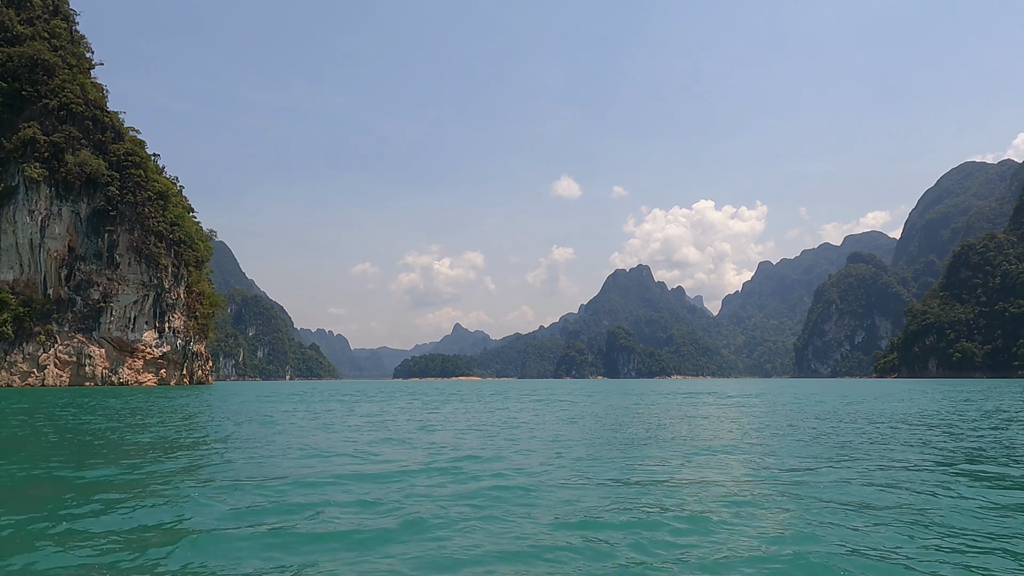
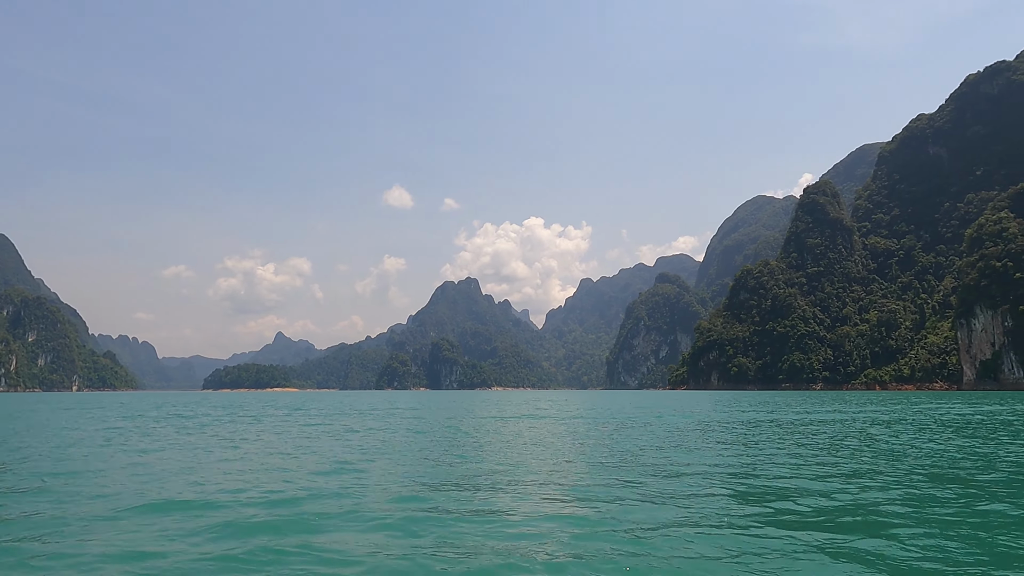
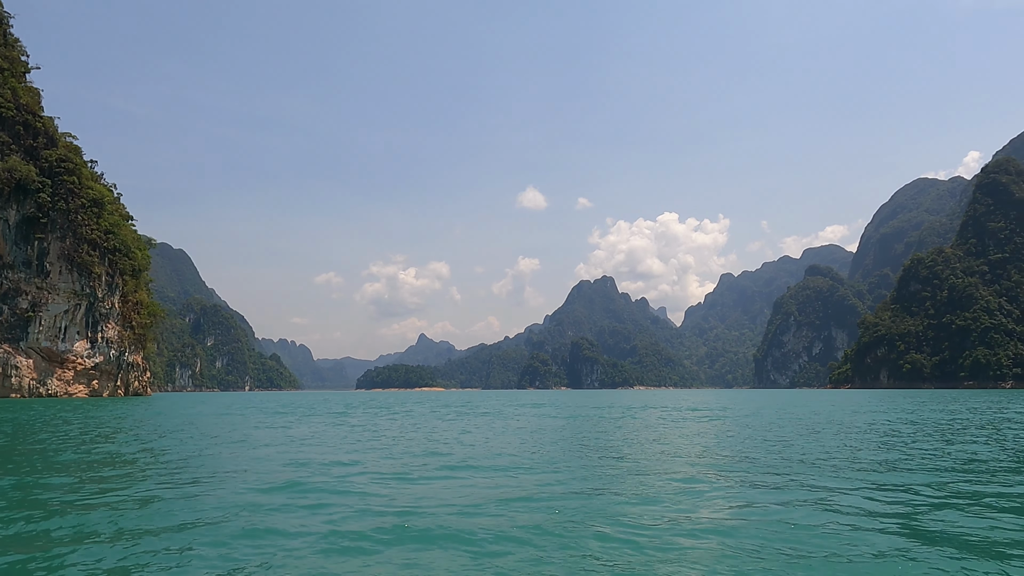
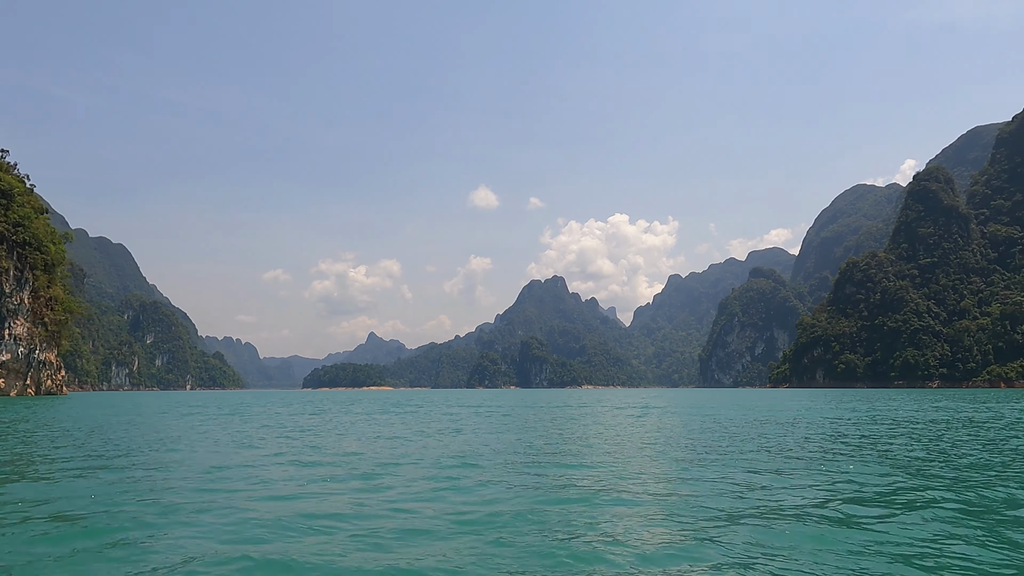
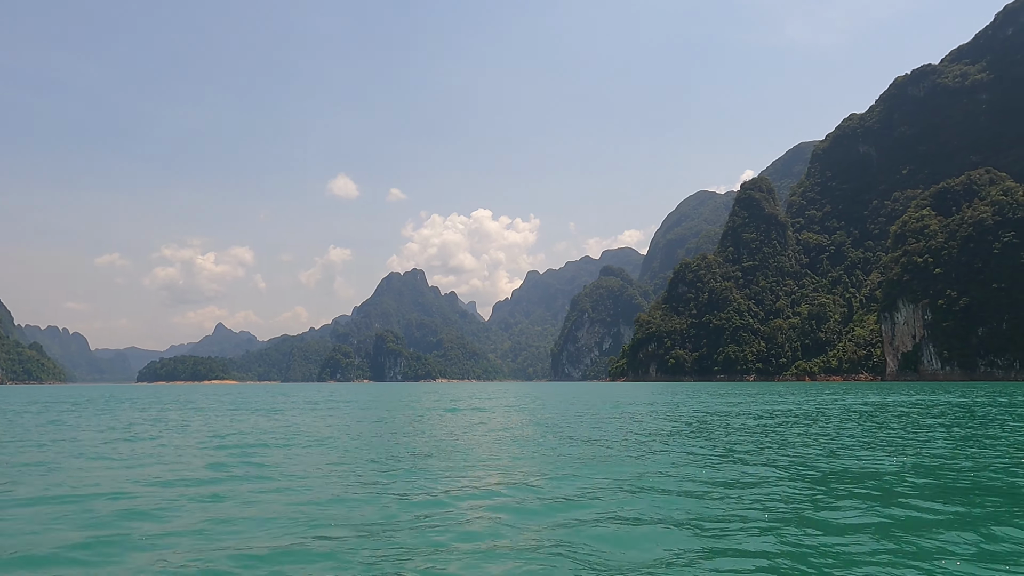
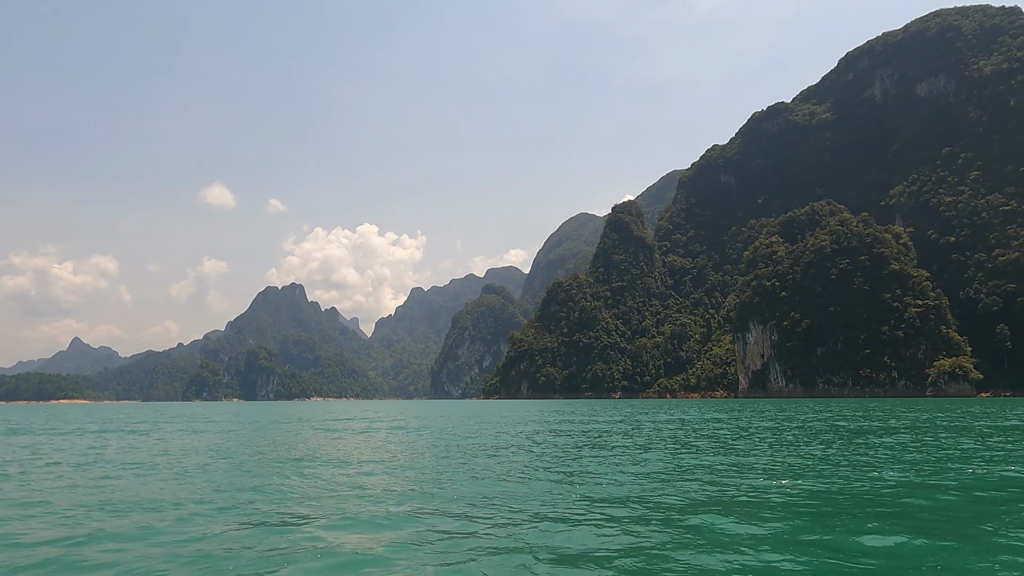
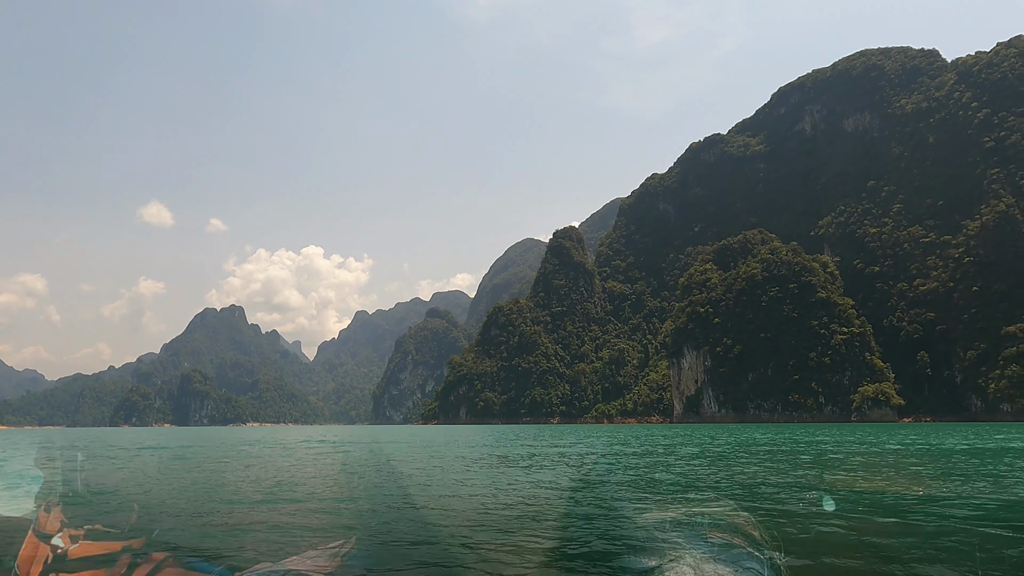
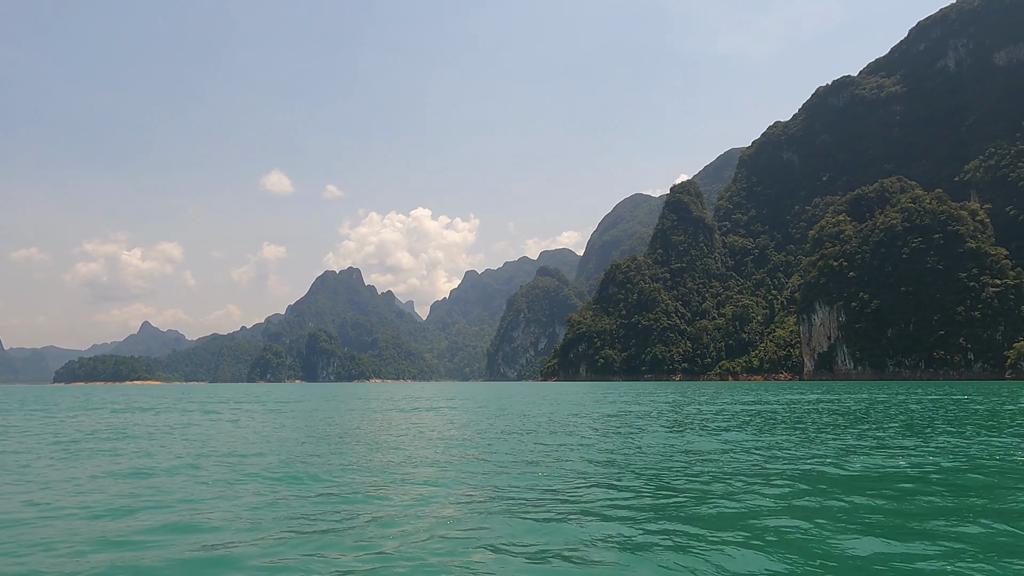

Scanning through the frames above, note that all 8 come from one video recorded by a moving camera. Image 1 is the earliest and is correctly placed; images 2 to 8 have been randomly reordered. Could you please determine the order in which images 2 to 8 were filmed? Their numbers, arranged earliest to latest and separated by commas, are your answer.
3, 4, 2, 5, 8, 6, 7
